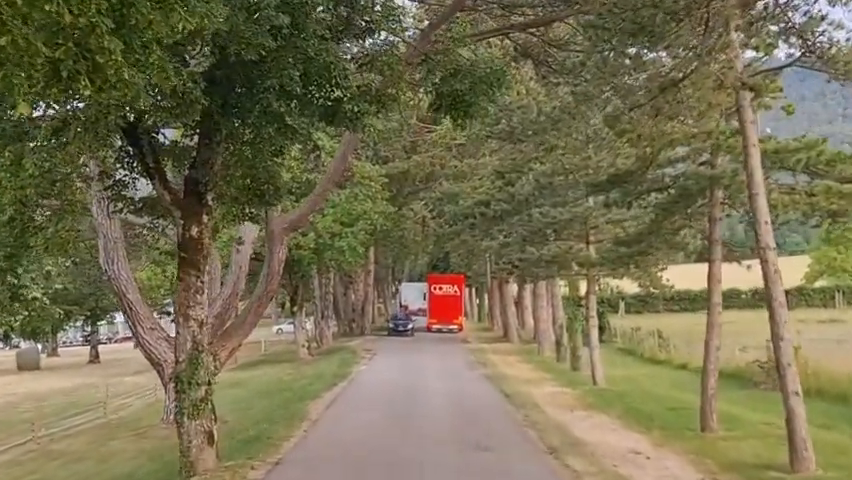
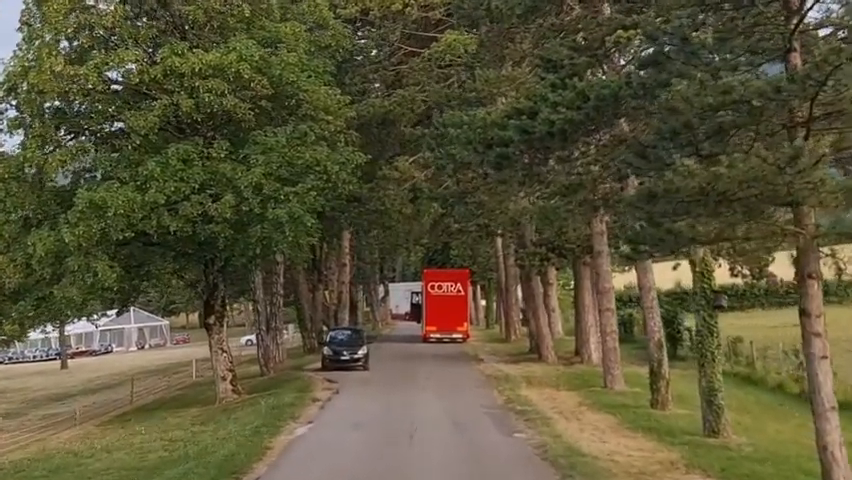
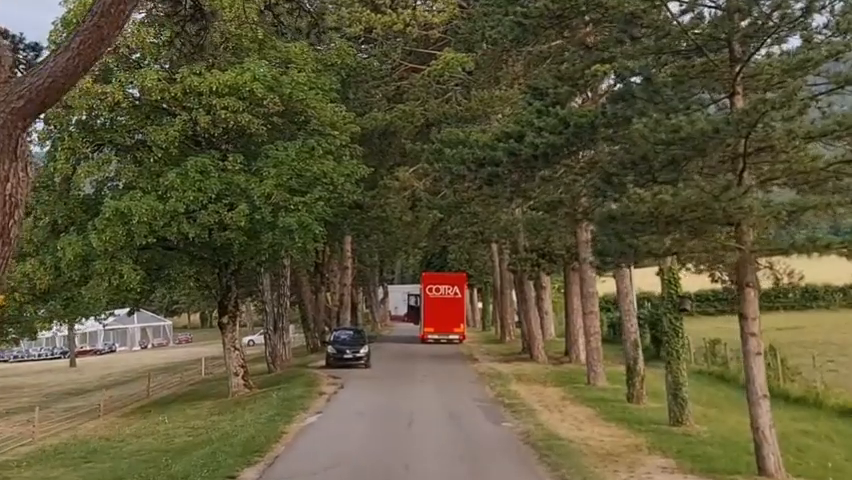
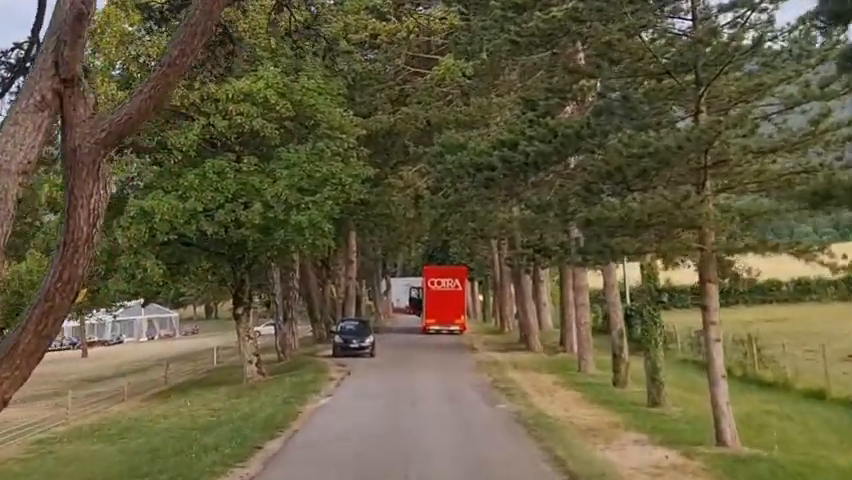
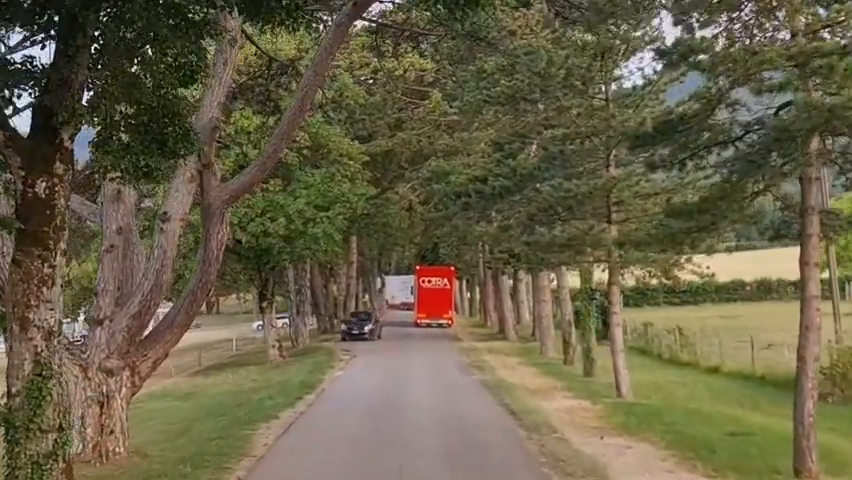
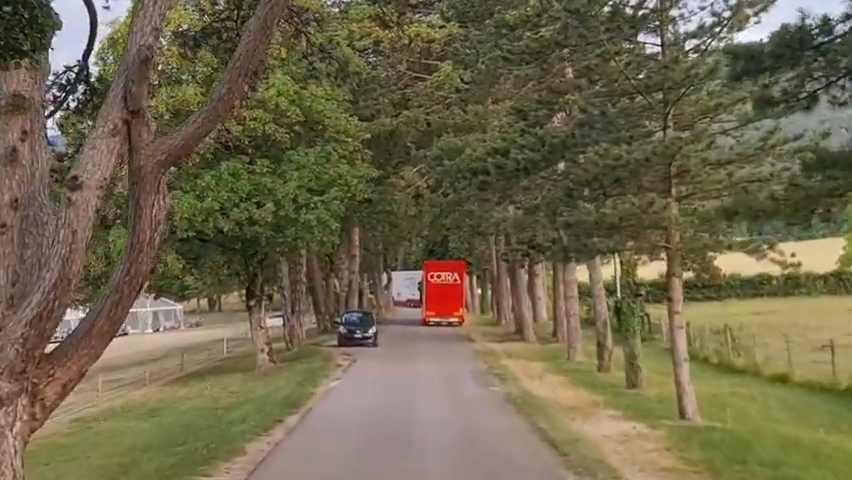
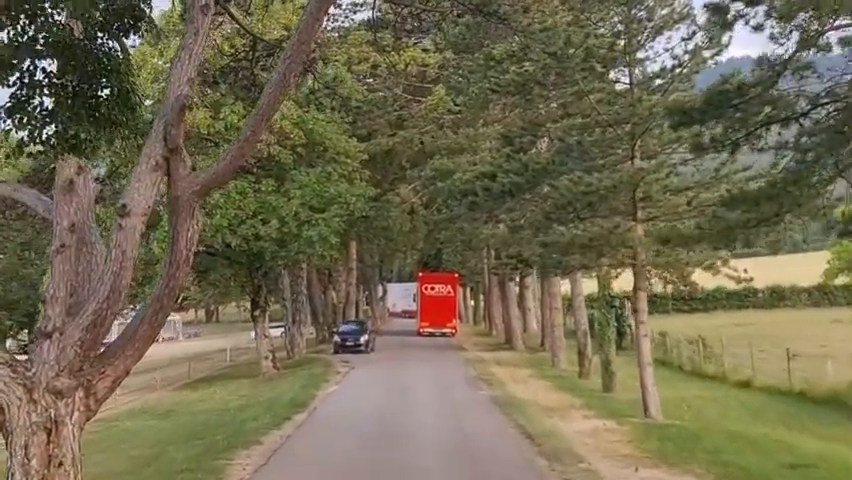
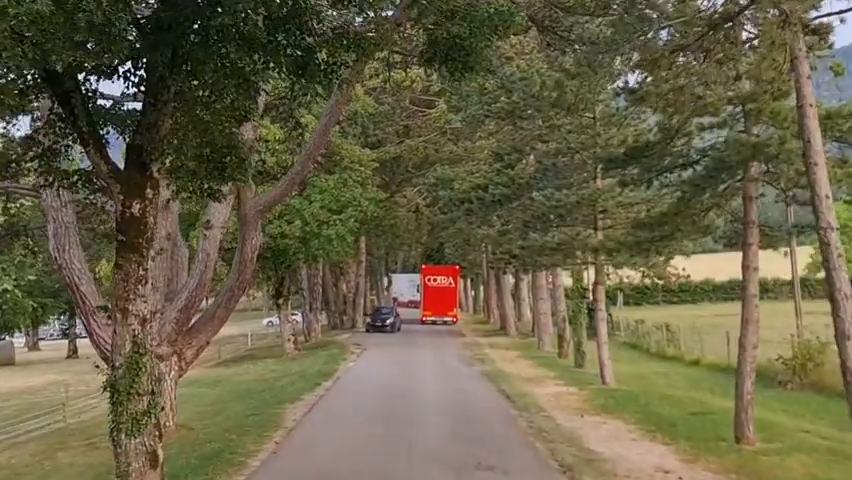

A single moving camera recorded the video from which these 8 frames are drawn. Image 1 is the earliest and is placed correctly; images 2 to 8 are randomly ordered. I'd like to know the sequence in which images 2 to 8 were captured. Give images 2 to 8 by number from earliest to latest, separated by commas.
8, 5, 7, 6, 4, 3, 2
